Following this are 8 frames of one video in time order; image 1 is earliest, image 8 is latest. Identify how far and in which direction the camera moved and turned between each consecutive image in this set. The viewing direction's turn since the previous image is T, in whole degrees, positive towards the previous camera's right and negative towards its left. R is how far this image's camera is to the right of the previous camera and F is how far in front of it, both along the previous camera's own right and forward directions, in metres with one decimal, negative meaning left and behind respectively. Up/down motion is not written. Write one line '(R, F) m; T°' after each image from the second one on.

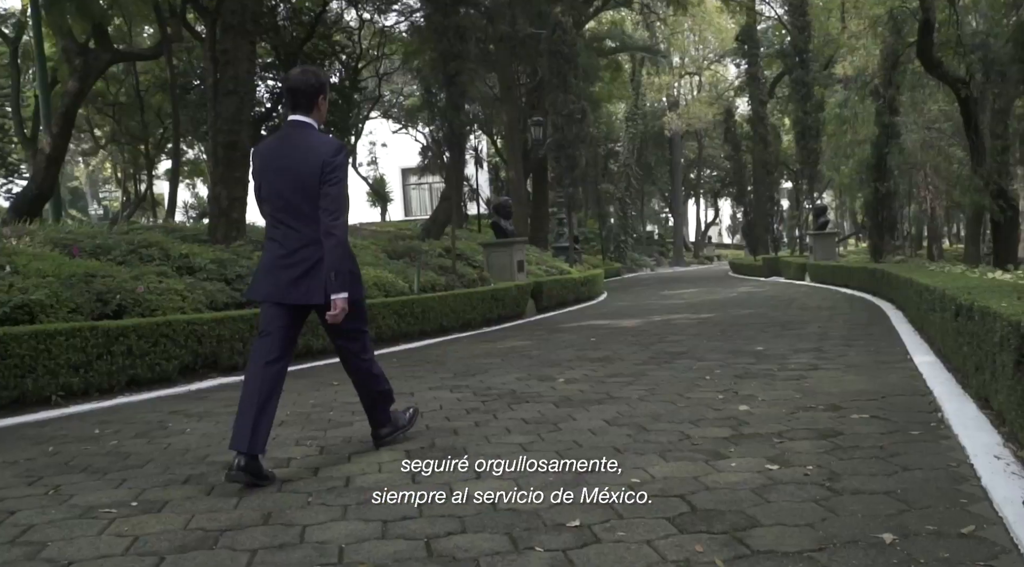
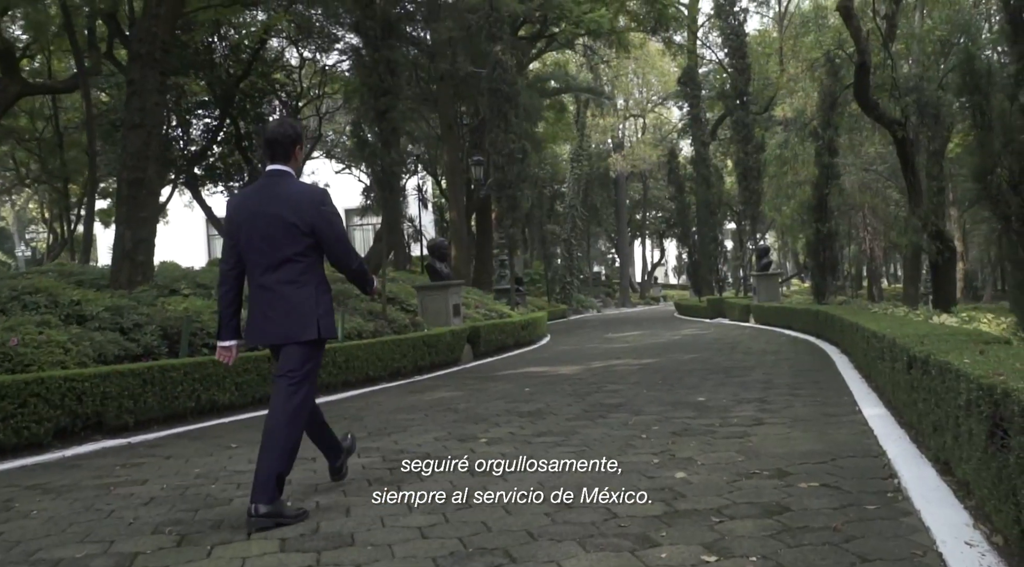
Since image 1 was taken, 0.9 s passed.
(+0.2, +0.5) m; +3°
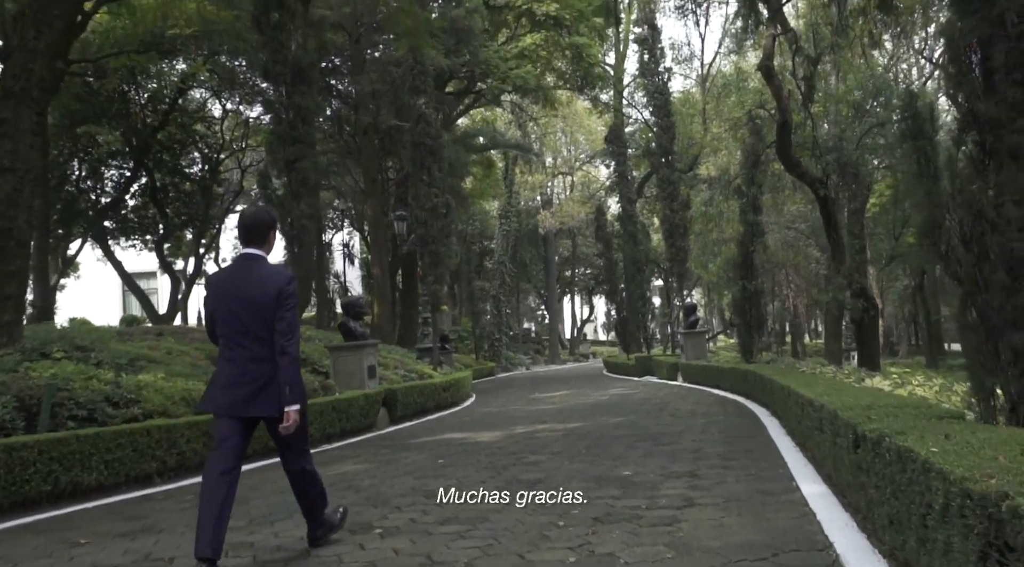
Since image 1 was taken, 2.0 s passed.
(+0.1, +0.6) m; +4°
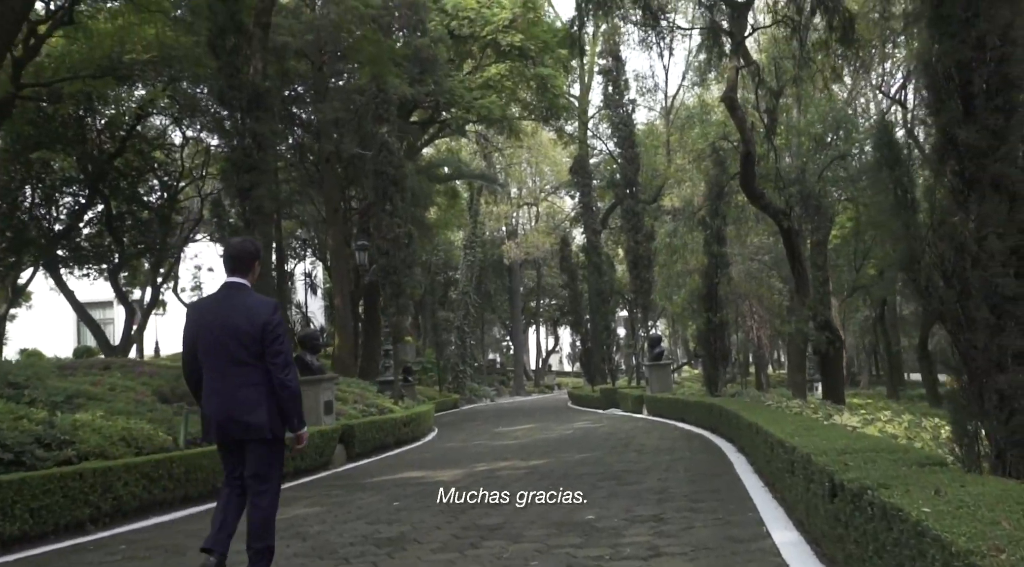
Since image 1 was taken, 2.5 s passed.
(0.0, +0.3) m; +2°
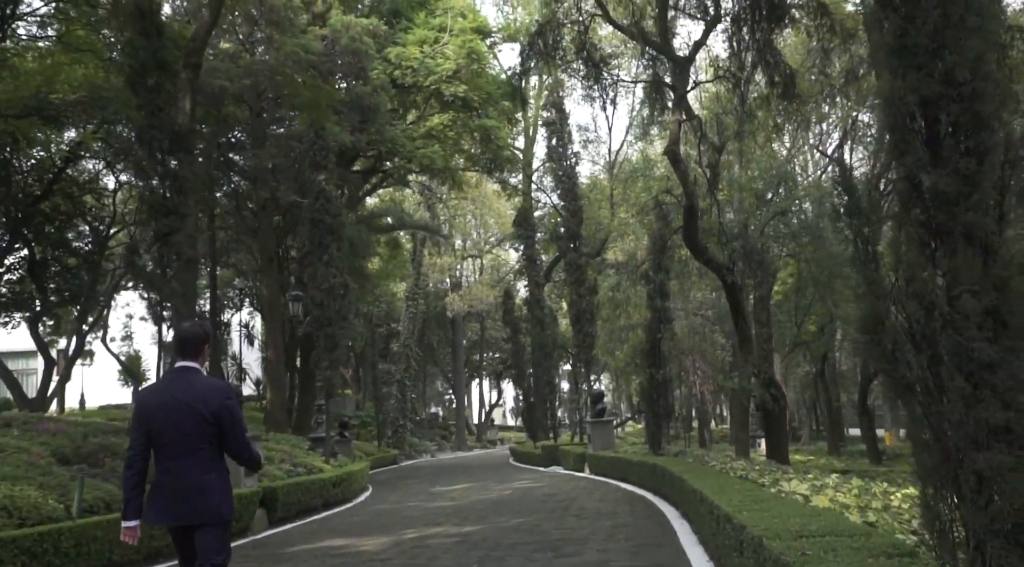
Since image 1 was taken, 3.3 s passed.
(+0.1, +0.5) m; +3°
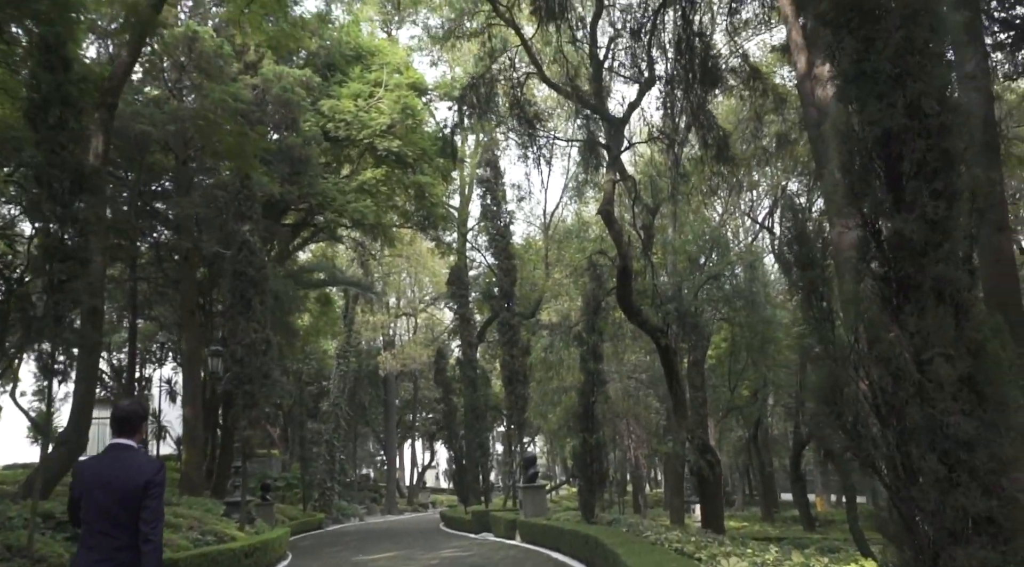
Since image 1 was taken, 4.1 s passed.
(+0.1, +0.5) m; +4°
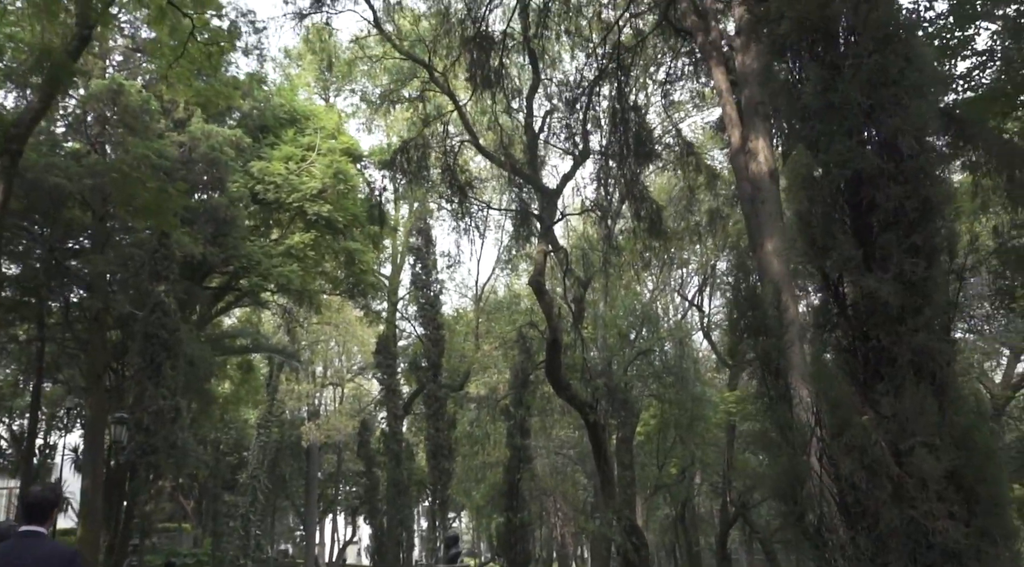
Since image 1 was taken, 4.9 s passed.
(+0.1, +0.5) m; +4°
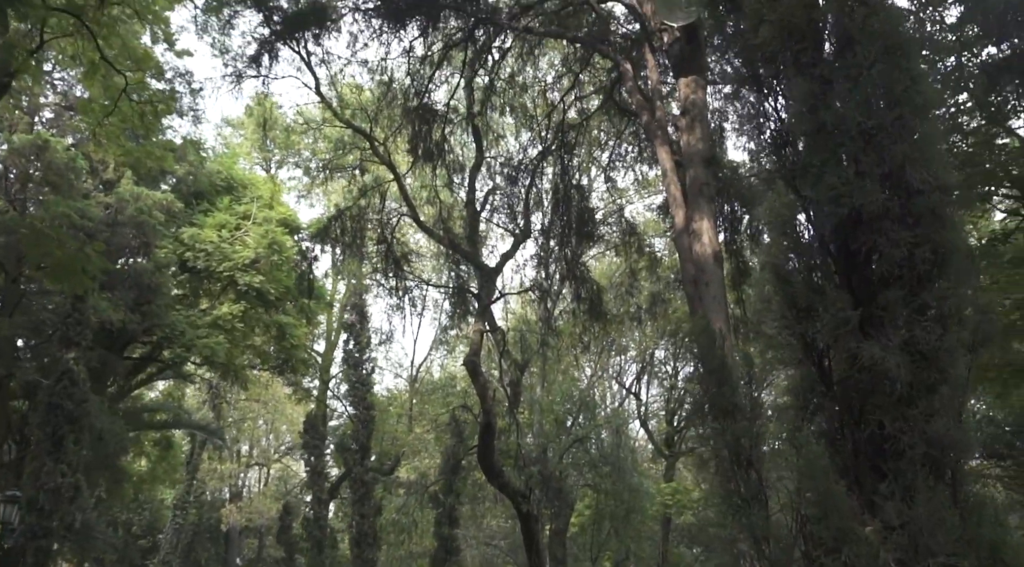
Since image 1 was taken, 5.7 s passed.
(+0.1, +0.6) m; +4°
